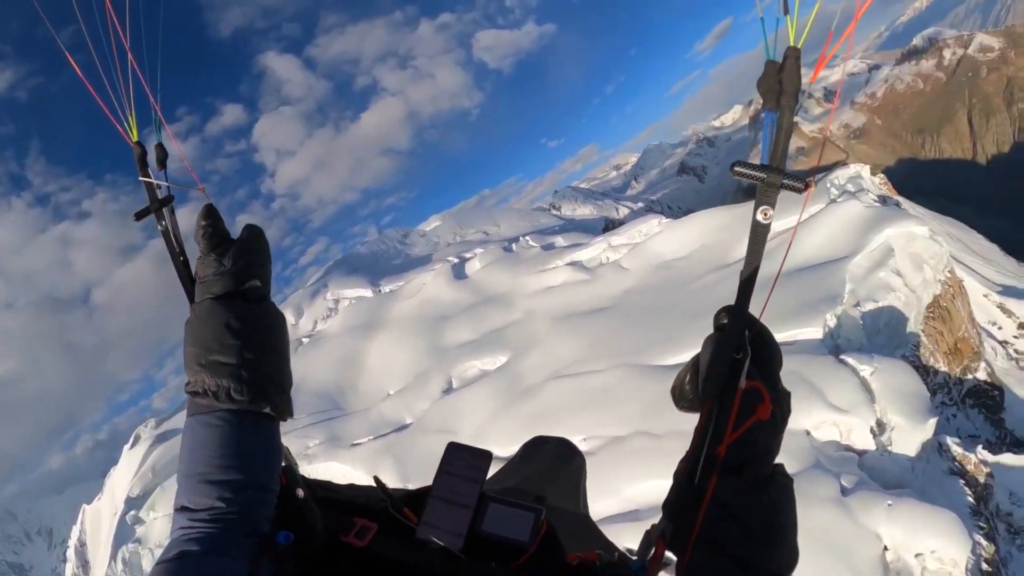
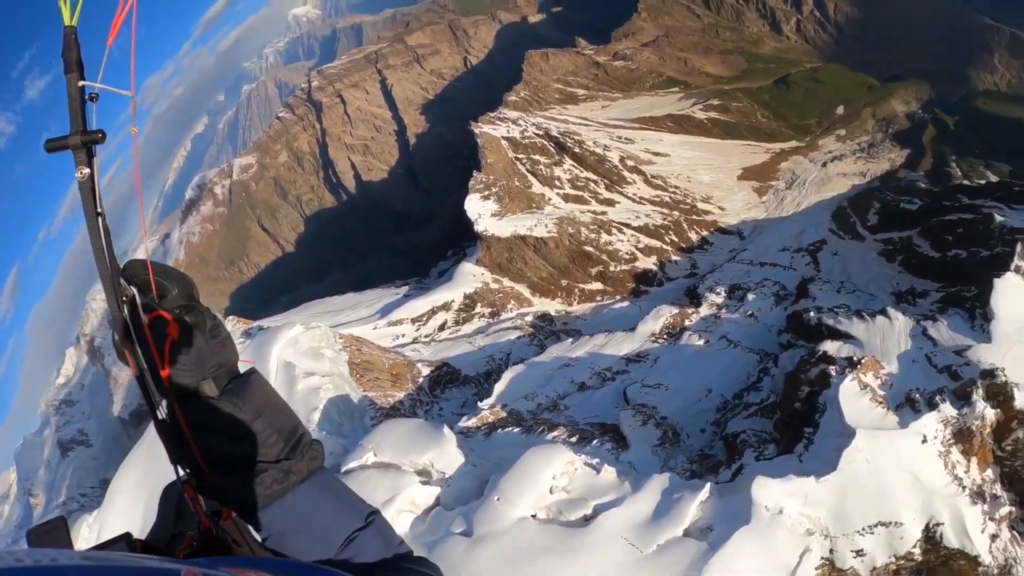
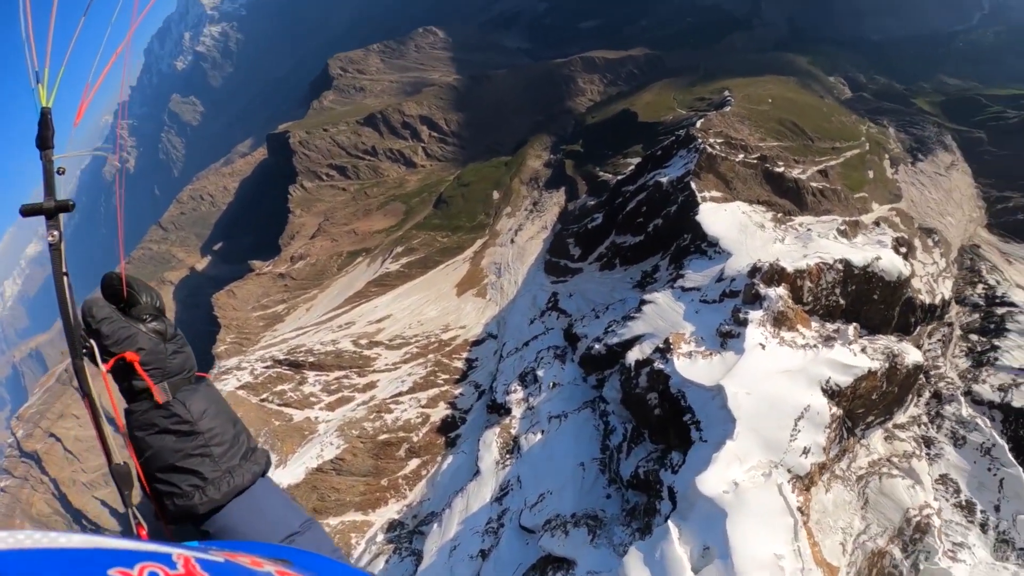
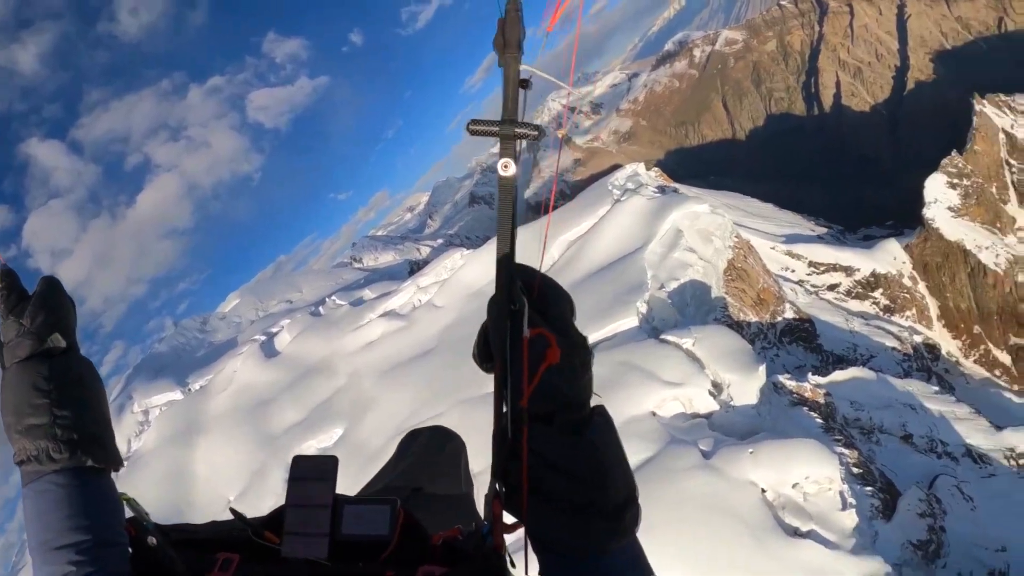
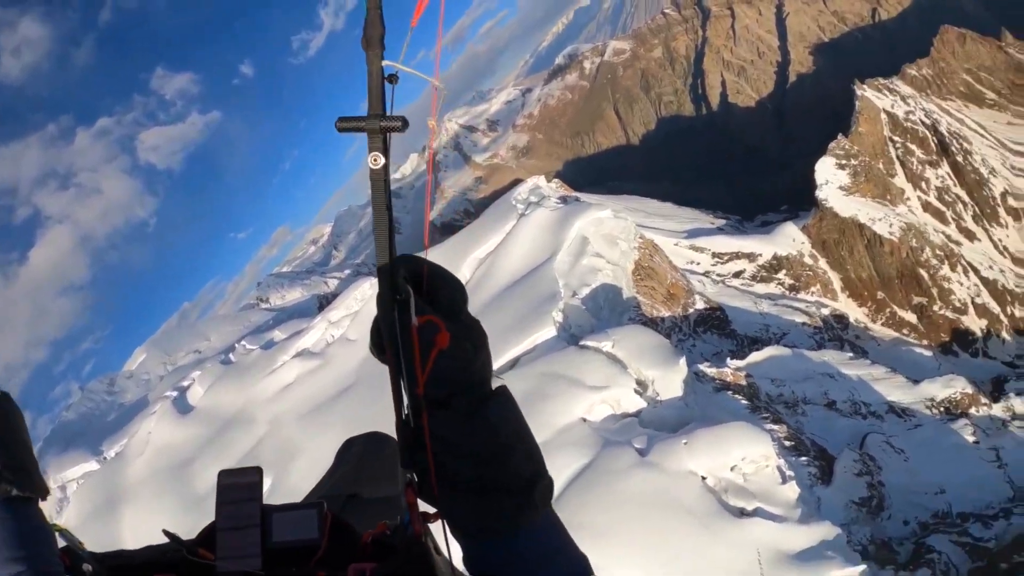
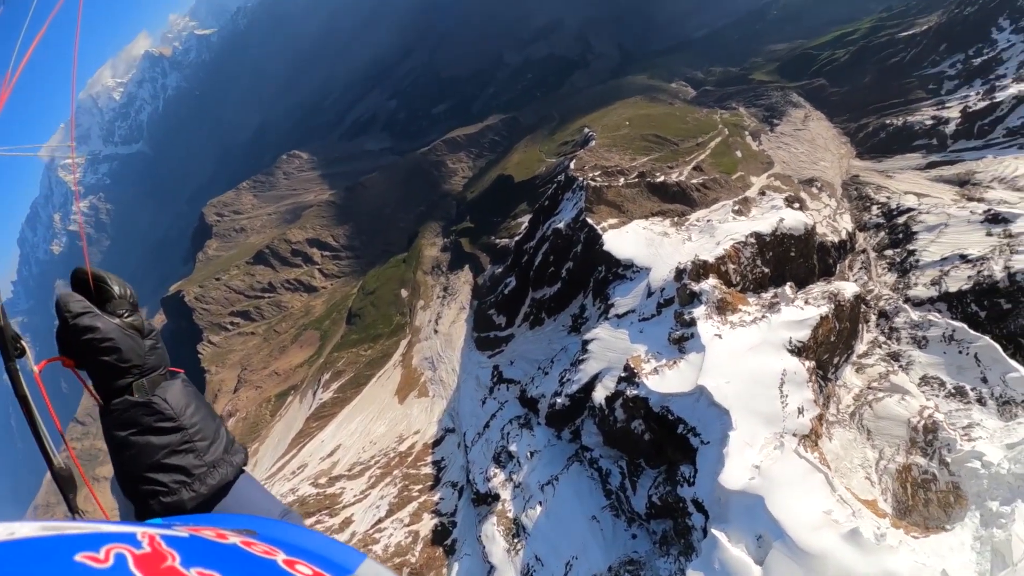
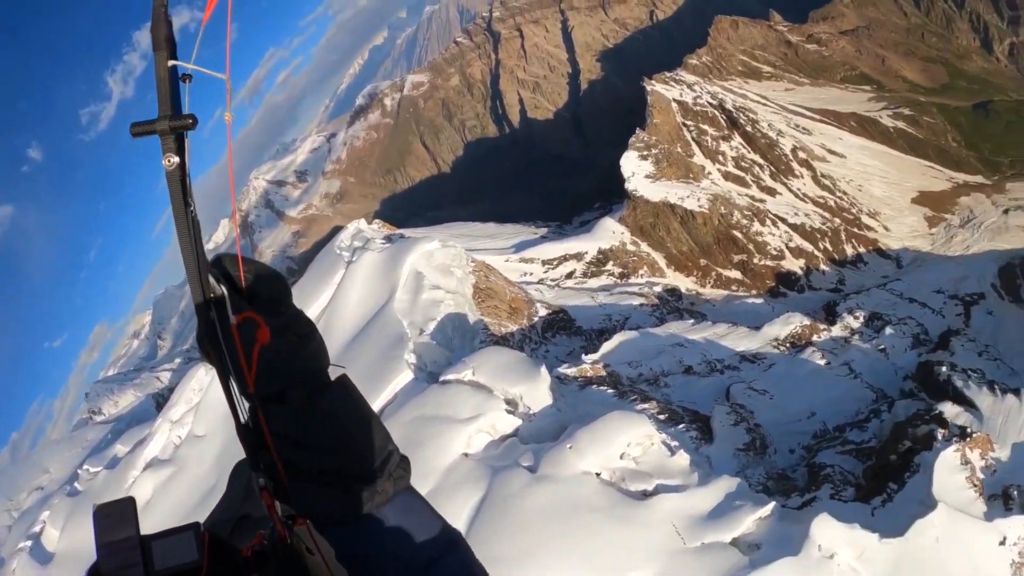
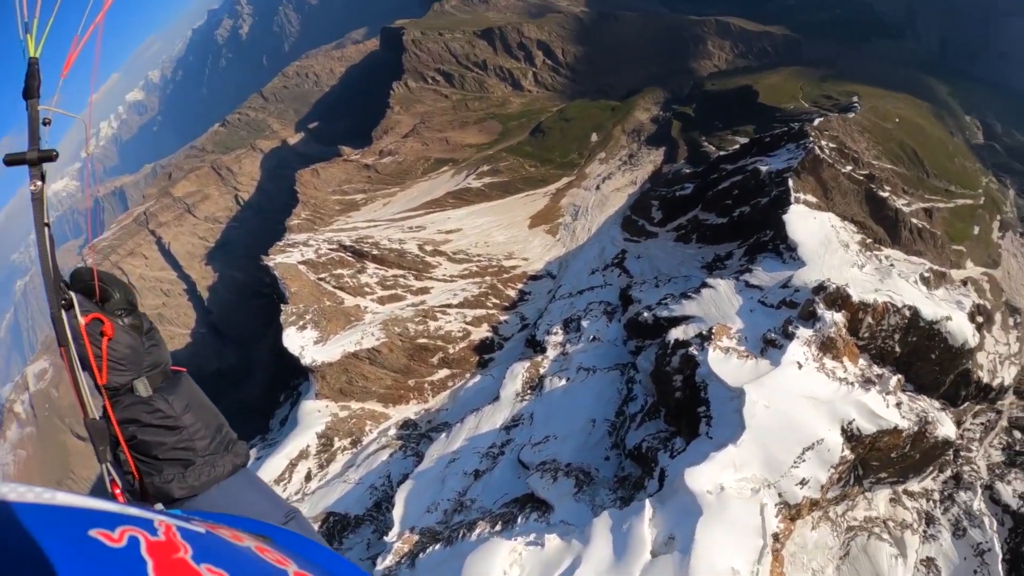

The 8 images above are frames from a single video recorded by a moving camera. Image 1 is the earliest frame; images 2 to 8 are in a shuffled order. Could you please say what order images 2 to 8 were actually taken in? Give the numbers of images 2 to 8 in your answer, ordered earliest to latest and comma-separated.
4, 5, 7, 2, 8, 3, 6
